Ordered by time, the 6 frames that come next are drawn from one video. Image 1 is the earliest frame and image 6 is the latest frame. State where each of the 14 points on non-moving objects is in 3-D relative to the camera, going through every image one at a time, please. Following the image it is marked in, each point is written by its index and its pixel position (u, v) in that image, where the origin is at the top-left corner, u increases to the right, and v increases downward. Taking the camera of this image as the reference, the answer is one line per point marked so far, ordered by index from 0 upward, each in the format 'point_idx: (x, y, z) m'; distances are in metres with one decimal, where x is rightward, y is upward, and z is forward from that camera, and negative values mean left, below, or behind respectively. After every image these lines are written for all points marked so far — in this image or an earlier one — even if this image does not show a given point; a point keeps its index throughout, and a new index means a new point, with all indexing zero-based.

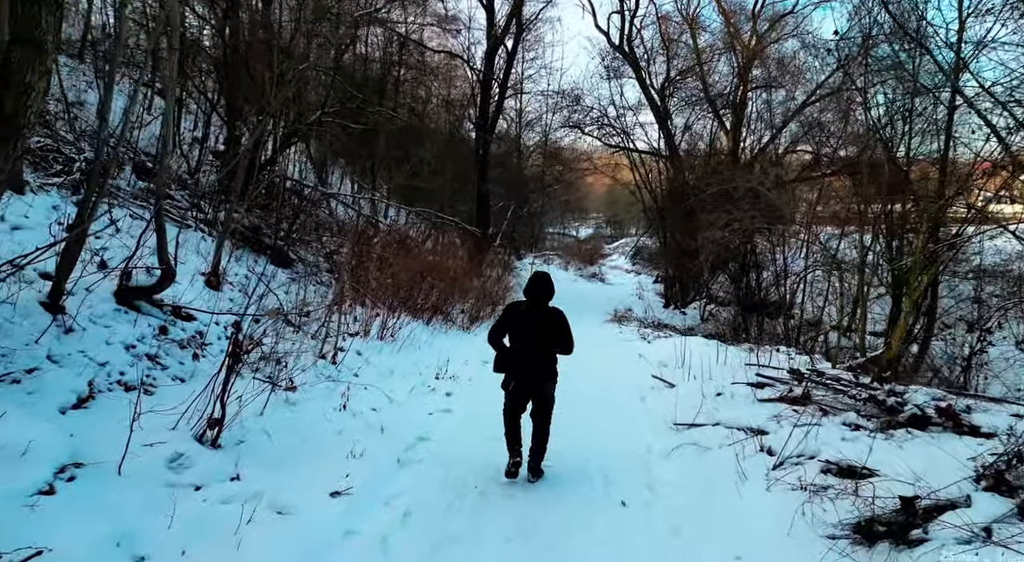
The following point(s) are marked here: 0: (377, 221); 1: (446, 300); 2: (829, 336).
0: (-2.3, +1.0, +13.4) m
1: (-1.2, -0.3, +13.7) m
2: (+7.3, -1.3, +17.5) m
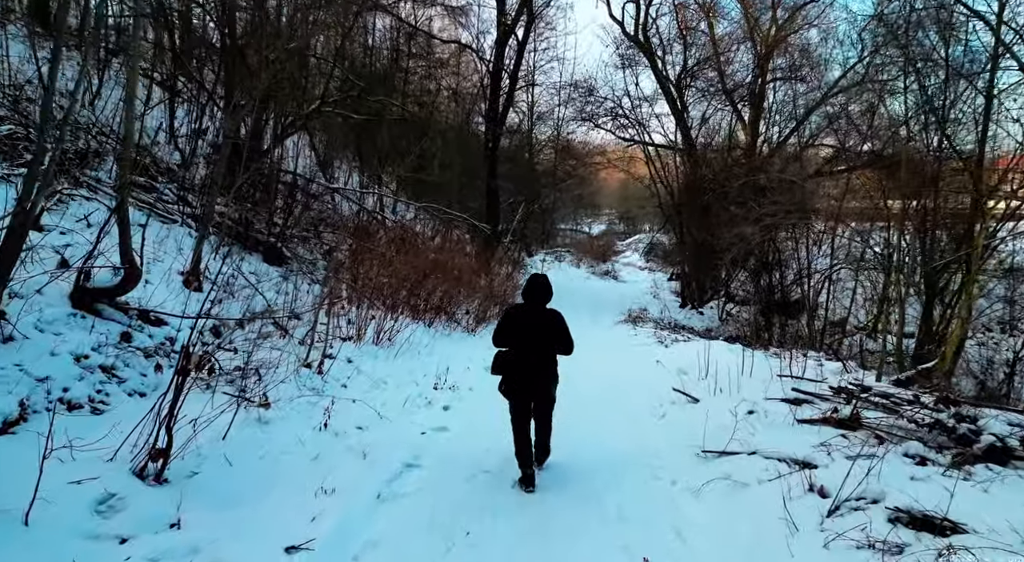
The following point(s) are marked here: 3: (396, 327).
0: (-2.2, +1.0, +12.8) m
1: (-1.0, -0.3, +13.0) m
2: (+7.5, -1.2, +16.7) m
3: (-1.5, -0.6, +9.6) m
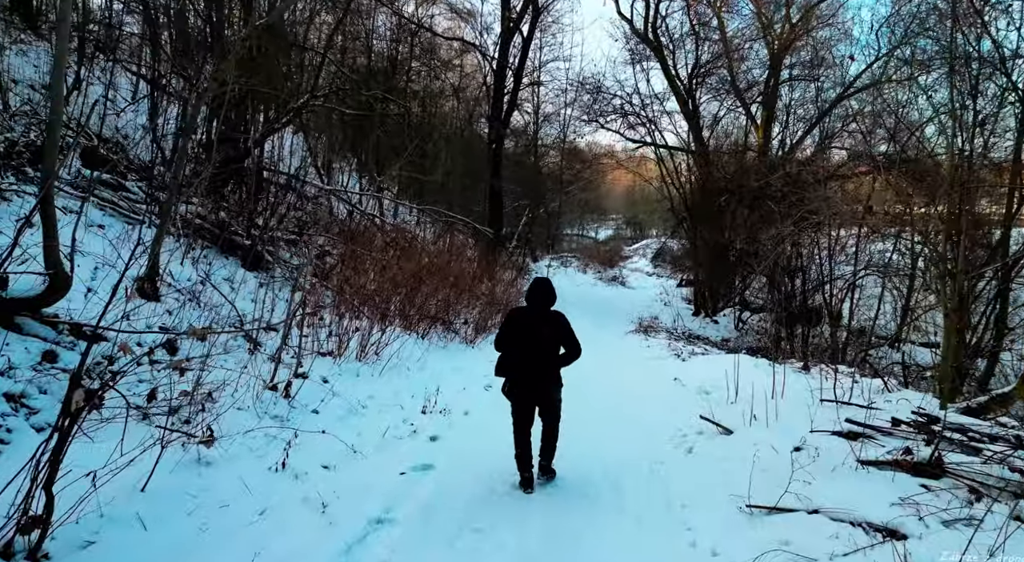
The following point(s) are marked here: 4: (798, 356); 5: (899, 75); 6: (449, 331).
0: (-2.1, +0.9, +11.9) m
1: (-1.0, -0.4, +12.1) m
2: (+7.6, -1.4, +15.7) m
3: (-1.5, -0.7, +8.7) m
4: (+6.0, -1.6, +15.8) m
5: (+7.8, +4.2, +15.3) m
6: (-1.0, -0.8, +12.1) m
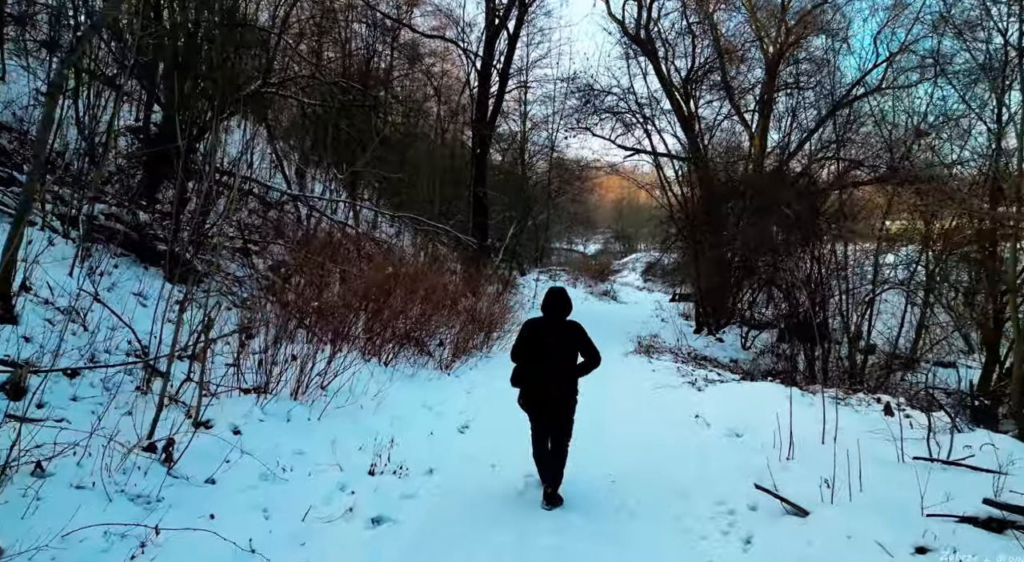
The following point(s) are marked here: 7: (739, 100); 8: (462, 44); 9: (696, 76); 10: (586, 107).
0: (-2.3, +0.7, +10.3) m
1: (-1.2, -0.6, +10.6) m
2: (+7.3, -1.7, +14.3) m
3: (-1.6, -0.8, +7.1) m
4: (+5.7, -1.8, +14.3) m
5: (+7.5, +3.9, +13.9) m
6: (-1.2, -1.0, +10.5) m
7: (+5.8, +4.6, +19.0) m
8: (-1.3, +6.2, +19.8) m
9: (+4.9, +5.4, +20.0) m
10: (+1.9, +4.4, +18.9) m
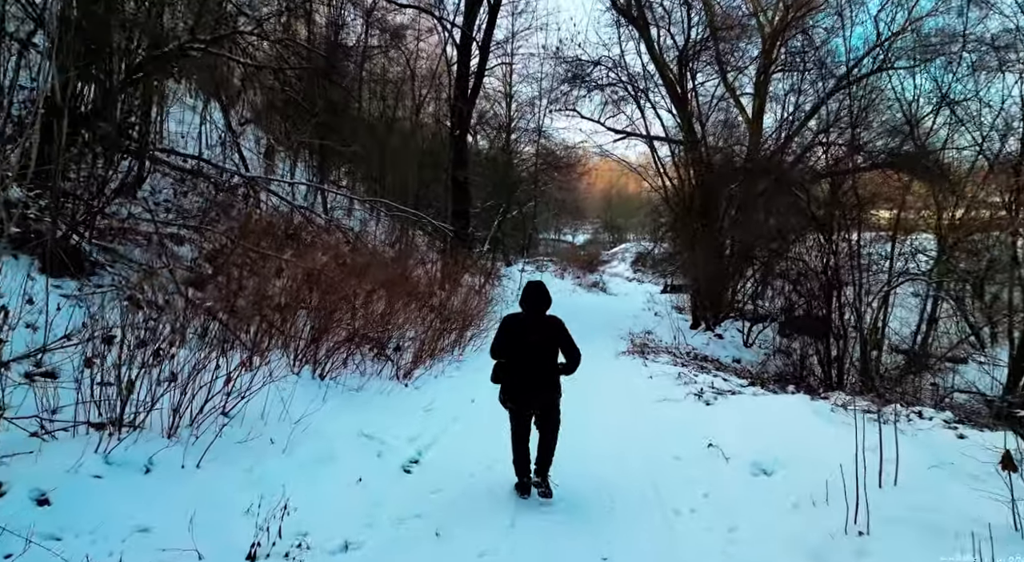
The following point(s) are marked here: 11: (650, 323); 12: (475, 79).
0: (-2.7, +0.8, +8.8) m
1: (-1.5, -0.5, +9.1) m
2: (+7.0, -1.5, +13.0) m
3: (-1.9, -0.7, +5.6) m
4: (+5.4, -1.7, +12.9) m
5: (+7.1, +4.1, +12.5) m
6: (-1.5, -0.9, +9.0) m
7: (+5.3, +4.8, +17.5) m
8: (-1.7, +6.4, +18.3) m
9: (+4.4, +5.6, +18.5) m
10: (+1.4, +4.6, +17.5) m
11: (+3.4, -1.0, +19.0) m
12: (-0.9, +5.1, +19.1) m
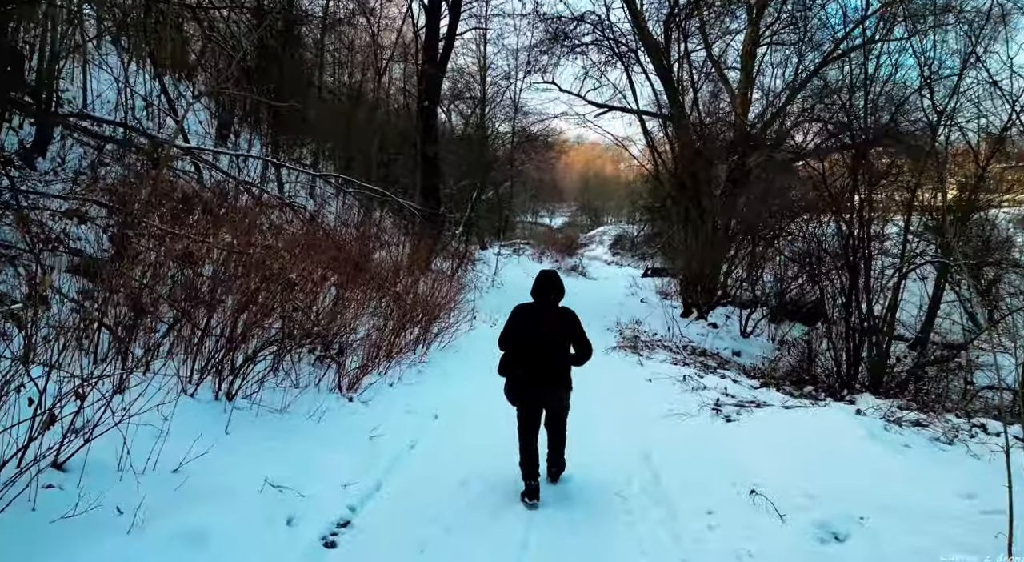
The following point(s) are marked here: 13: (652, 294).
0: (-2.9, +1.0, +7.3) m
1: (-1.8, -0.4, +7.7) m
2: (+6.6, -1.2, +11.8) m
3: (-2.0, -0.7, +4.2) m
4: (+5.0, -1.4, +11.7) m
5: (+6.7, +4.3, +11.2) m
6: (-1.8, -0.8, +7.6) m
7: (+4.8, +5.2, +16.2) m
8: (-2.3, +6.7, +16.6) m
9: (+3.8, +6.0, +17.1) m
10: (+0.9, +4.9, +16.0) m
11: (+2.8, -0.6, +17.7) m
12: (-1.5, +5.5, +17.6) m
13: (+3.6, -0.3, +19.6) m
